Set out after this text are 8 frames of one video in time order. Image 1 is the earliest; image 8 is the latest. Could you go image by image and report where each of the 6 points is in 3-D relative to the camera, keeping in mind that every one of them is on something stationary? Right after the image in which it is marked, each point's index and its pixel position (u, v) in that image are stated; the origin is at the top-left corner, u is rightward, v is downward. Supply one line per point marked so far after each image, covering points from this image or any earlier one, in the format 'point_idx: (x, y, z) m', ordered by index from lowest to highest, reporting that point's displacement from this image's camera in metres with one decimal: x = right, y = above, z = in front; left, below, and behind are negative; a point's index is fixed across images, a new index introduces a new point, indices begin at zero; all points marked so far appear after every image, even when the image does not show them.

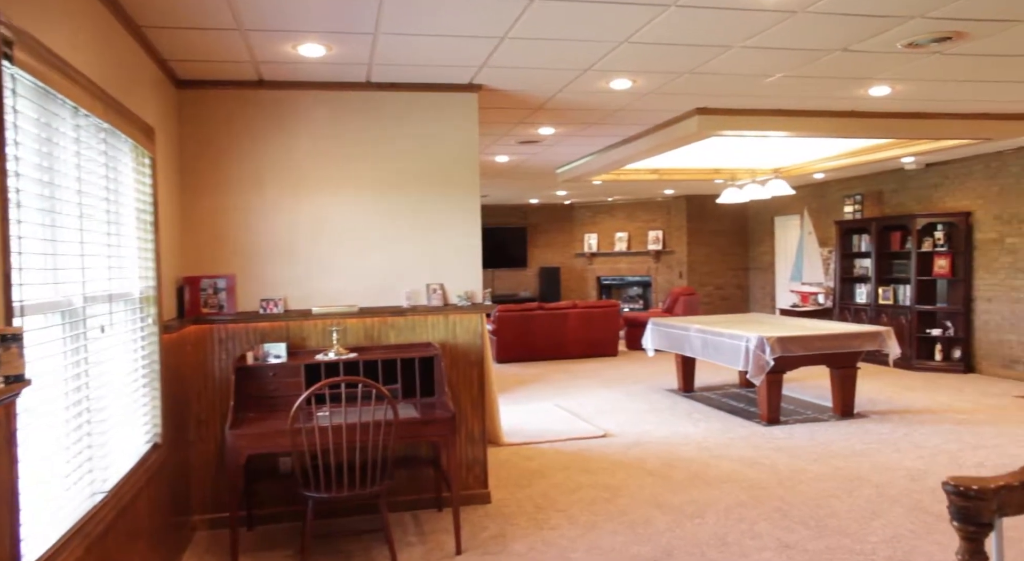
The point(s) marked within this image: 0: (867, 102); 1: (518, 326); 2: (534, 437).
0: (+2.3, +1.2, +5.4) m
1: (+0.1, -0.6, +10.7) m
2: (+0.2, -1.2, +6.5) m
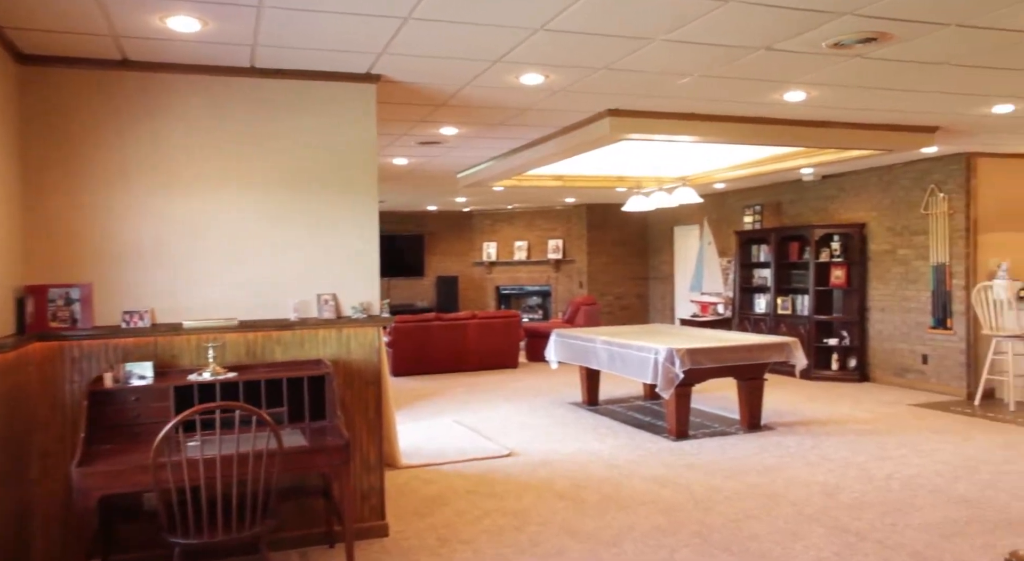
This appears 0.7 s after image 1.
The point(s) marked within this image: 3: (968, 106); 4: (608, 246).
0: (+1.7, +1.1, +5.3) m
1: (-1.2, -0.7, +10.2) m
2: (-0.6, -1.3, +6.1) m
3: (+3.0, +1.1, +5.4) m
4: (+1.5, +0.6, +13.2) m
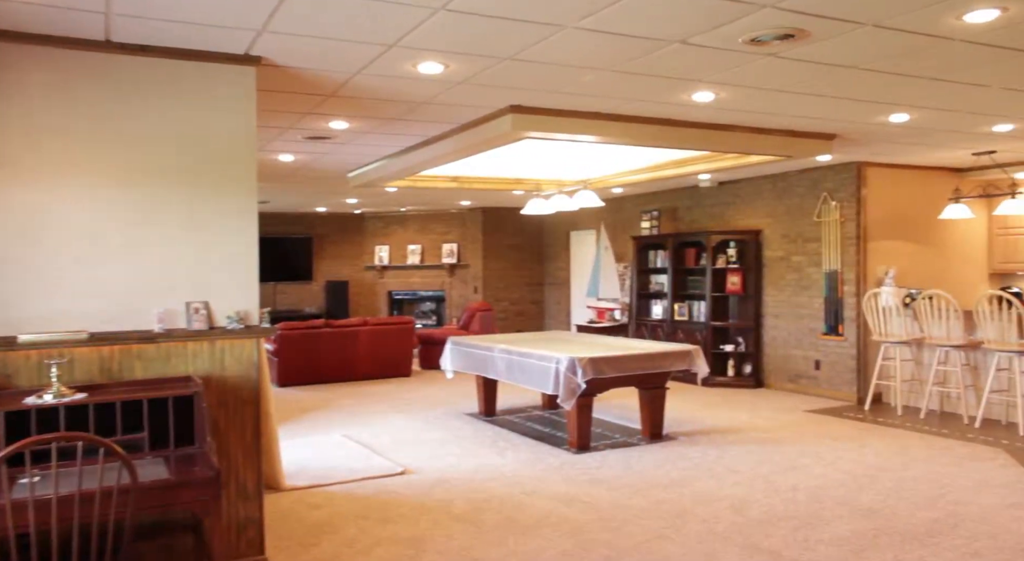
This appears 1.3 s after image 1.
0: (+1.1, +1.1, +5.2) m
1: (-2.4, -0.8, +9.6) m
2: (-1.3, -1.3, +5.6) m
3: (+2.3, +1.1, +5.4) m
4: (-0.1, +0.5, +13.0) m
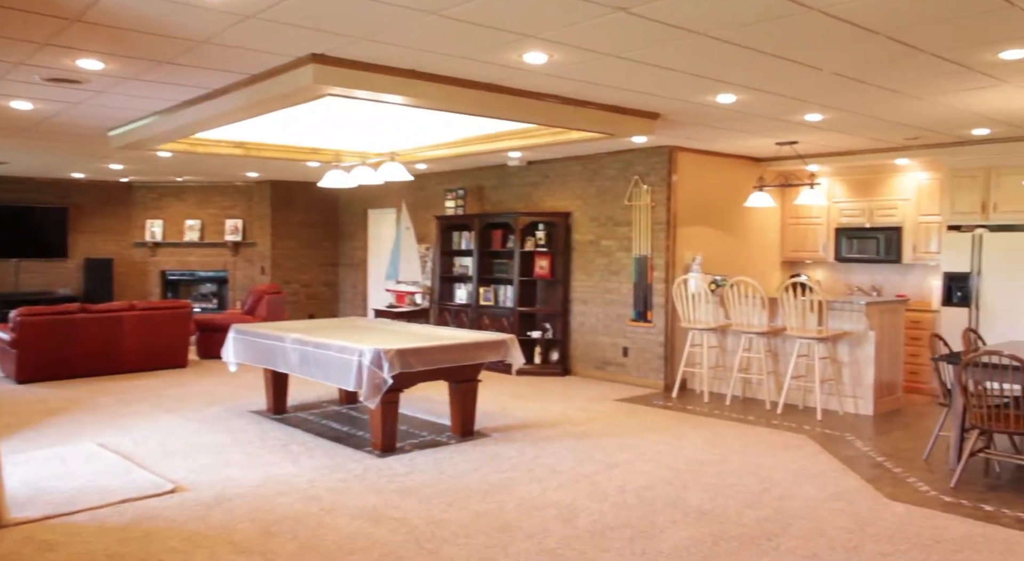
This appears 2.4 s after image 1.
0: (0.0, +1.2, +4.6) m
1: (-4.5, -0.5, +8.1) m
2: (-2.4, -1.2, +4.5) m
3: (+1.1, +1.2, +5.1) m
4: (-3.1, +0.8, +11.9) m
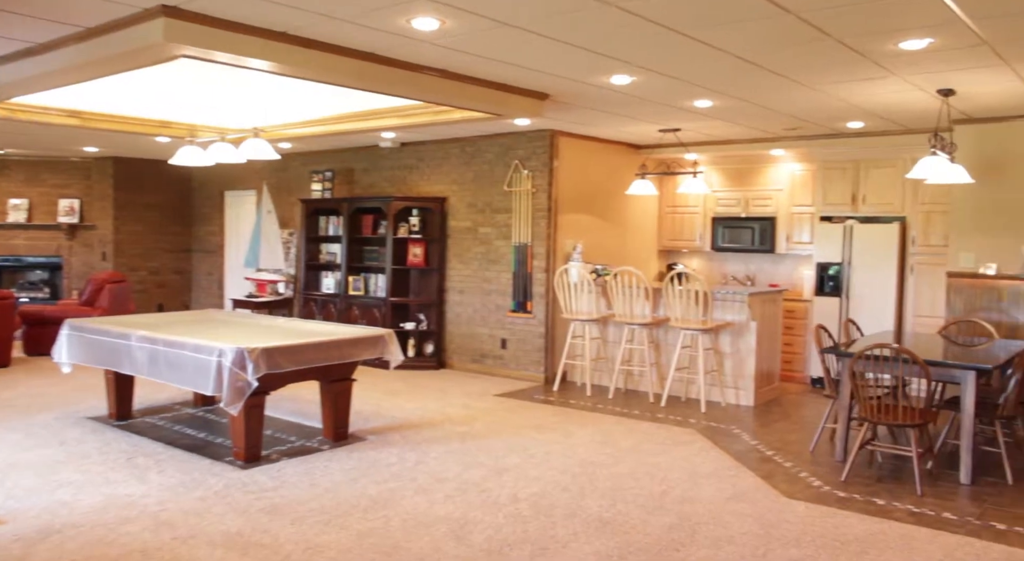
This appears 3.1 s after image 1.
0: (-0.6, +1.2, +4.1) m
1: (-5.6, -0.4, +6.8) m
2: (-3.0, -1.2, +3.7) m
3: (+0.4, +1.2, +4.8) m
4: (-4.8, +0.9, +10.8) m
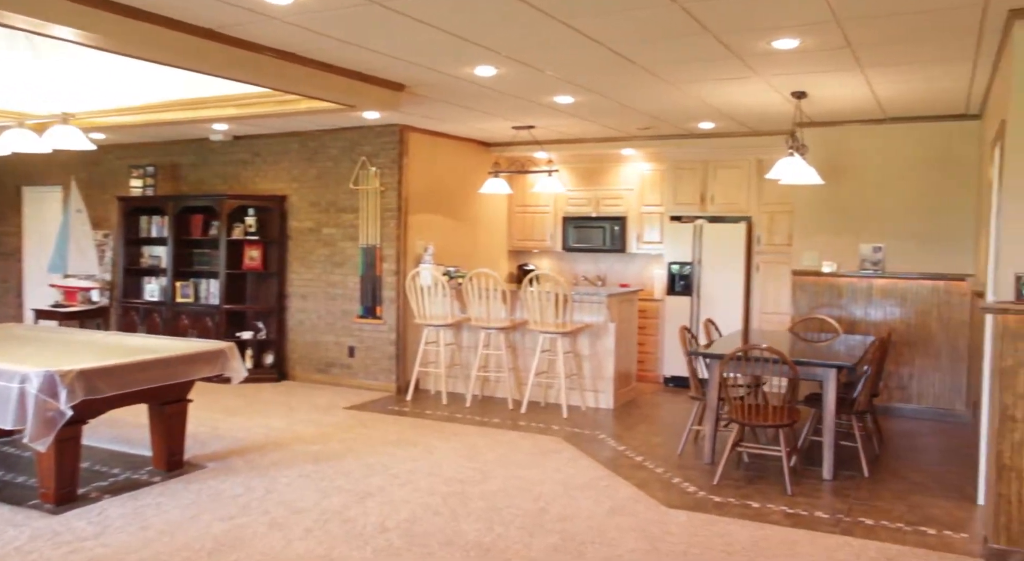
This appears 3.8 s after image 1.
0: (-1.2, +1.2, +3.6) m
1: (-6.6, -0.6, +5.2) m
2: (-3.4, -1.2, +2.7) m
3: (-0.3, +1.2, +4.5) m
4: (-6.7, +0.8, +9.3) m
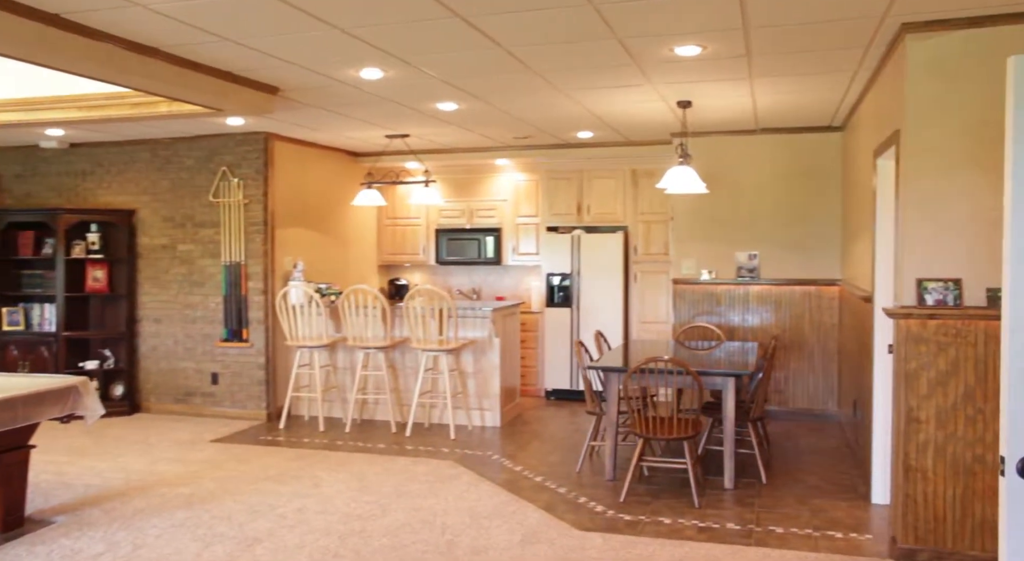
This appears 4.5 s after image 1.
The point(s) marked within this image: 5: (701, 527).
0: (-1.6, +1.1, +3.1) m
1: (-7.2, -0.8, +3.7) m
2: (-3.5, -1.4, +1.8) m
3: (-0.9, +1.1, +4.1) m
4: (-8.0, +0.5, +7.7) m
5: (+0.9, -1.2, +4.1) m
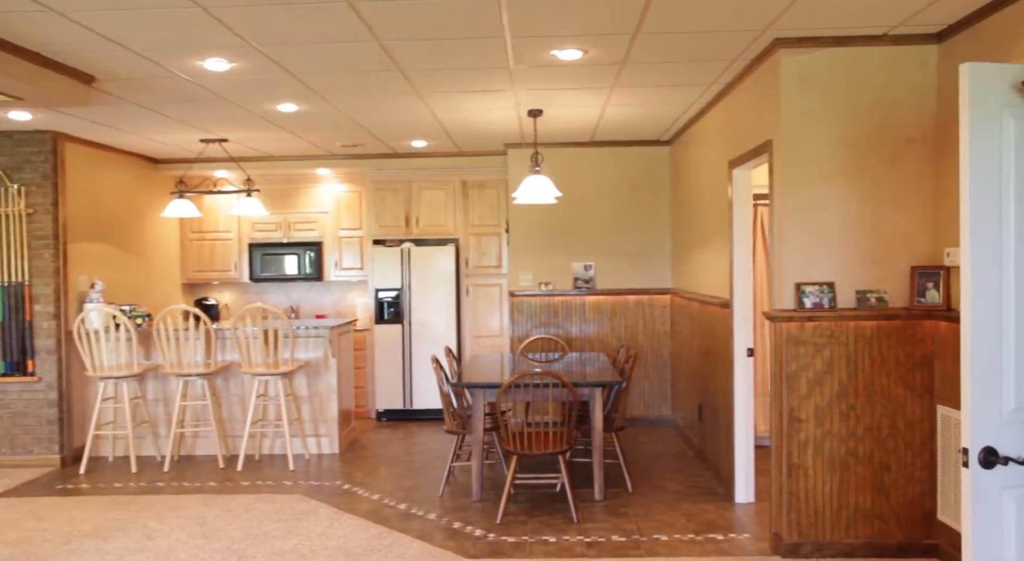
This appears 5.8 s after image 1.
0: (-1.8, +1.0, +2.4) m
1: (-7.4, -1.0, +1.6) m
2: (-3.3, -1.5, +0.6) m
3: (-1.4, +1.0, +3.6) m
4: (-9.2, +0.2, +5.2) m
5: (+0.4, -1.3, +4.0) m
